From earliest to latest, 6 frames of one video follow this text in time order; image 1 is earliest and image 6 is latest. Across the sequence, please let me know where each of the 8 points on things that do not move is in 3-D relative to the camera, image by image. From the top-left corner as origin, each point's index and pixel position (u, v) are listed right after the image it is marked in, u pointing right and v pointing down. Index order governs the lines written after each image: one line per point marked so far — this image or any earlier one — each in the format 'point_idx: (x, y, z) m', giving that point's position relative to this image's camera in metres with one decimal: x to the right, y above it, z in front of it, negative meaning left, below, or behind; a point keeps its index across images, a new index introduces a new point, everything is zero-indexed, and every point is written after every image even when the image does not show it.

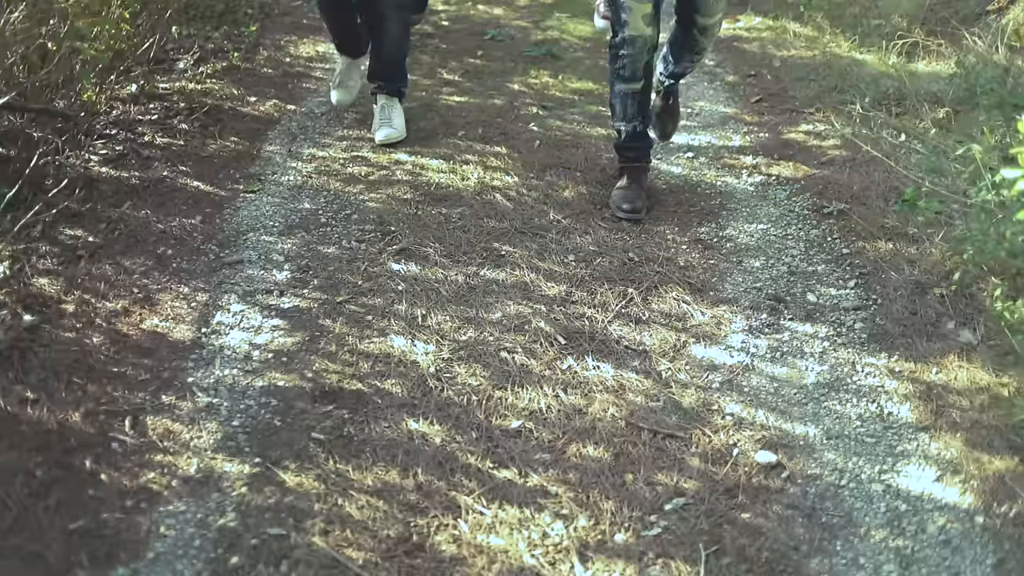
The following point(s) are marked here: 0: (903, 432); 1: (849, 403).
0: (+0.8, -0.3, +2.2) m
1: (+0.7, -0.3, +2.3) m
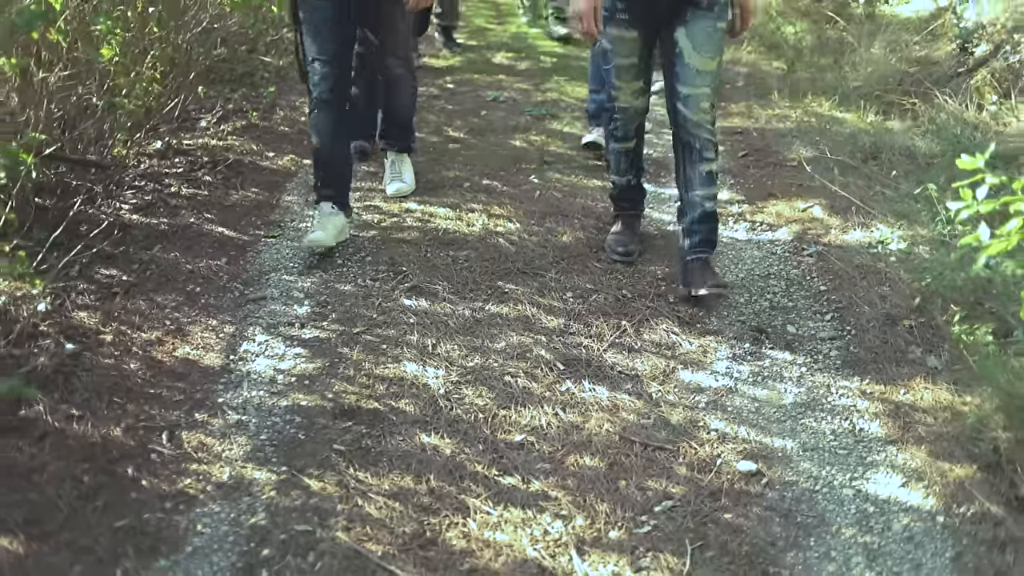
0: (+0.8, -0.4, +2.4) m
1: (+0.7, -0.3, +2.5) m
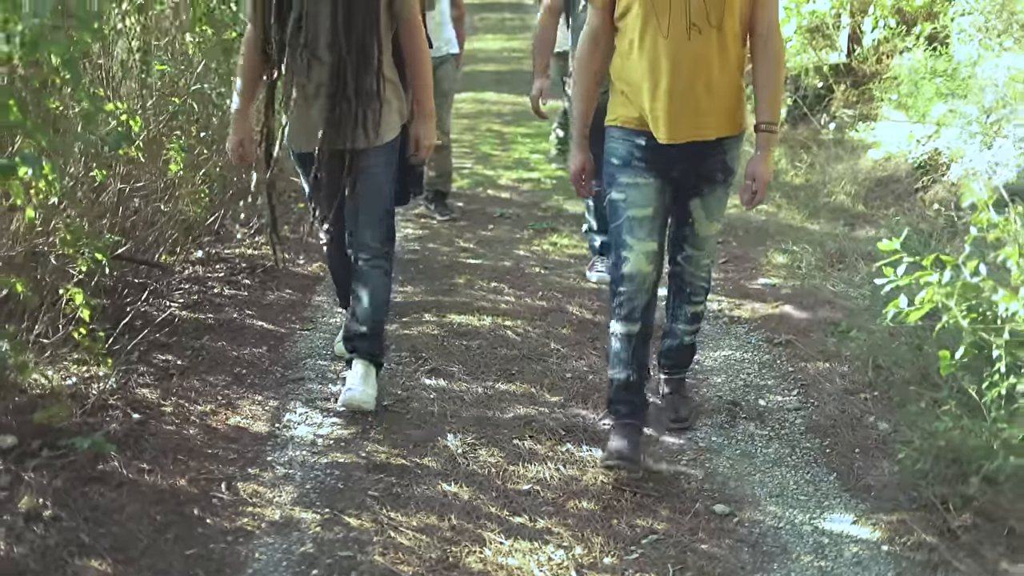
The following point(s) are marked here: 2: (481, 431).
0: (+0.9, -0.5, +2.8) m
1: (+0.8, -0.5, +2.9) m
2: (-0.1, -0.4, +3.2) m
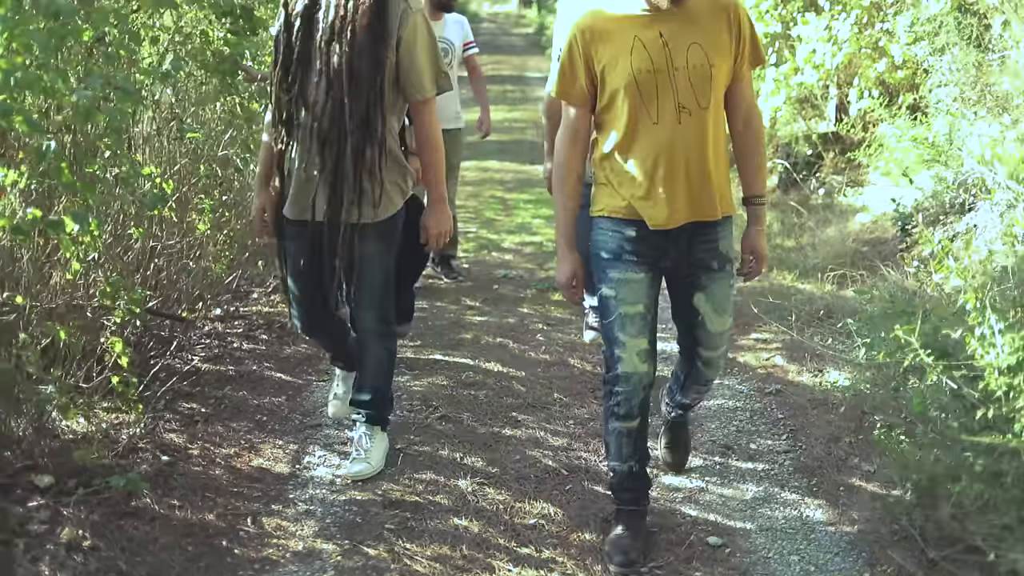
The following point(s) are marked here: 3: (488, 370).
0: (+0.9, -0.7, +3.0) m
1: (+0.8, -0.7, +3.1) m
2: (-0.1, -0.6, +3.4) m
3: (-0.1, -0.3, +4.3) m
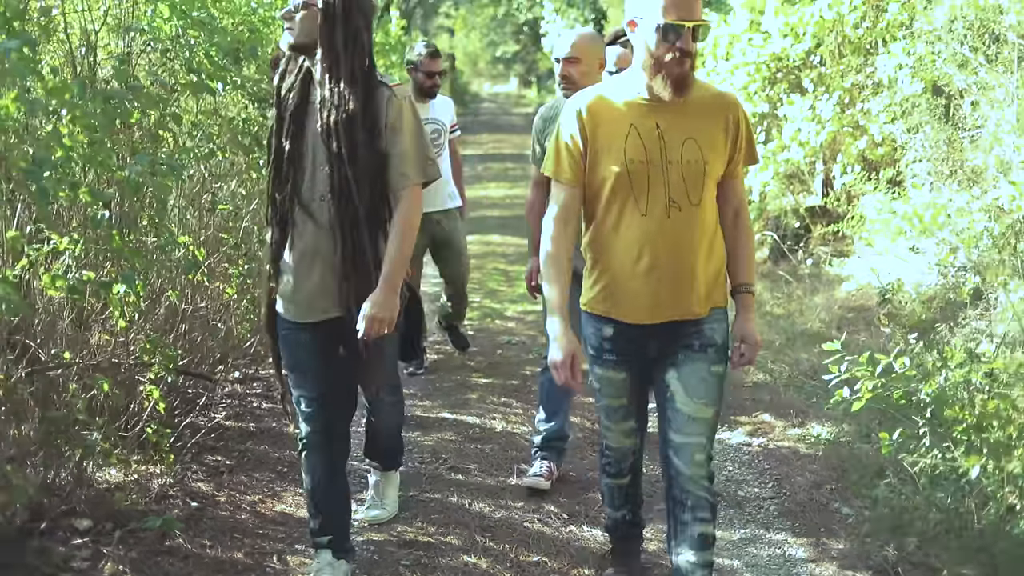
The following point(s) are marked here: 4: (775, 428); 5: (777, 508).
0: (+0.9, -0.9, +3.3) m
1: (+0.8, -0.8, +3.4) m
2: (-0.1, -0.8, +3.6) m
3: (-0.1, -0.6, +4.6) m
4: (+1.1, -0.6, +4.4) m
5: (+0.9, -0.8, +3.7) m
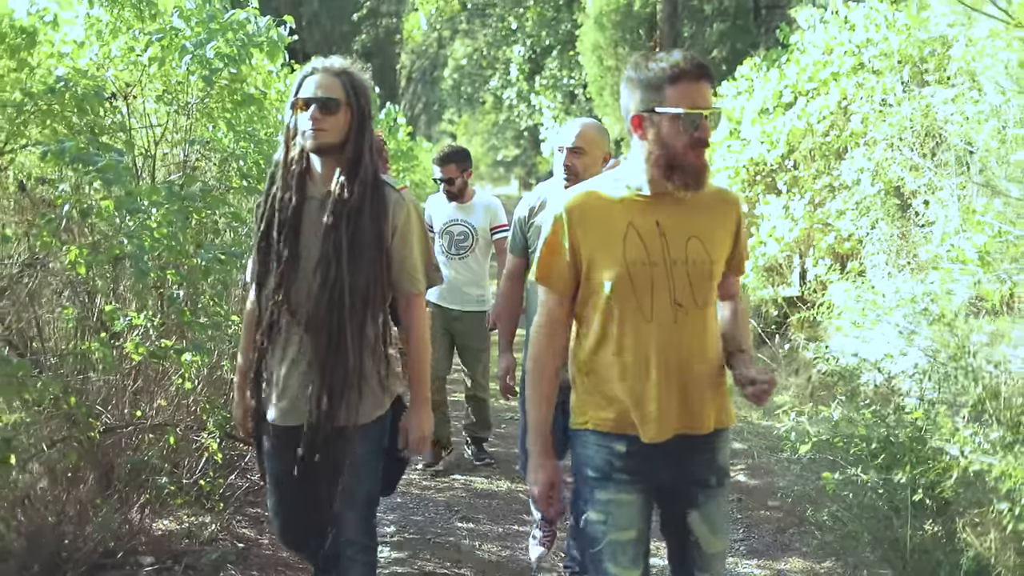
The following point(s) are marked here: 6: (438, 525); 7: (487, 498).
0: (+0.9, -1.1, +3.8) m
1: (+0.8, -1.1, +4.0) m
2: (0.0, -1.1, +4.2) m
3: (-0.1, -1.0, +5.2) m
4: (+1.1, -0.9, +5.0) m
5: (+0.9, -1.0, +4.2) m
6: (-0.3, -1.0, +4.5) m
7: (-0.1, -1.0, +4.9) m
